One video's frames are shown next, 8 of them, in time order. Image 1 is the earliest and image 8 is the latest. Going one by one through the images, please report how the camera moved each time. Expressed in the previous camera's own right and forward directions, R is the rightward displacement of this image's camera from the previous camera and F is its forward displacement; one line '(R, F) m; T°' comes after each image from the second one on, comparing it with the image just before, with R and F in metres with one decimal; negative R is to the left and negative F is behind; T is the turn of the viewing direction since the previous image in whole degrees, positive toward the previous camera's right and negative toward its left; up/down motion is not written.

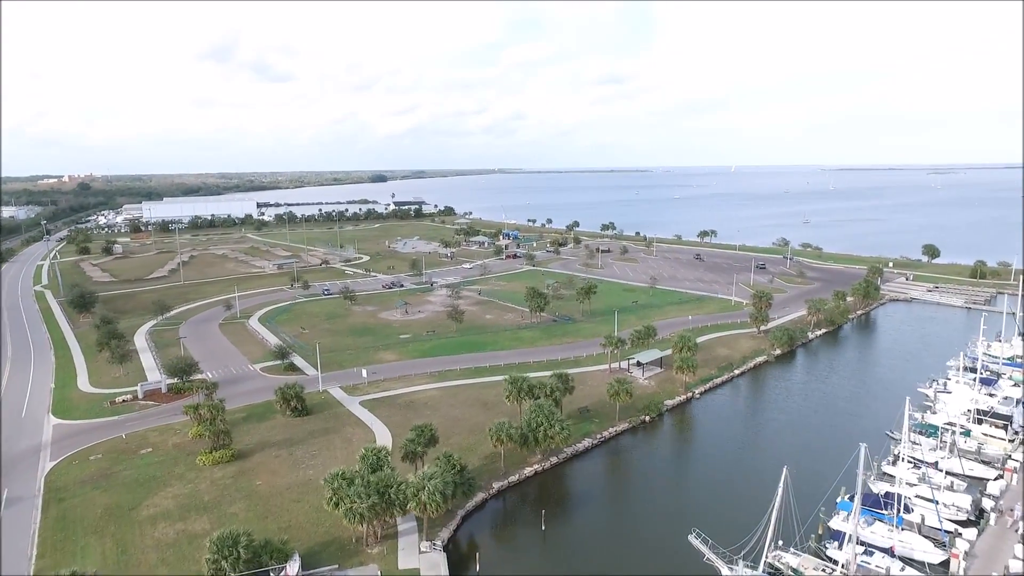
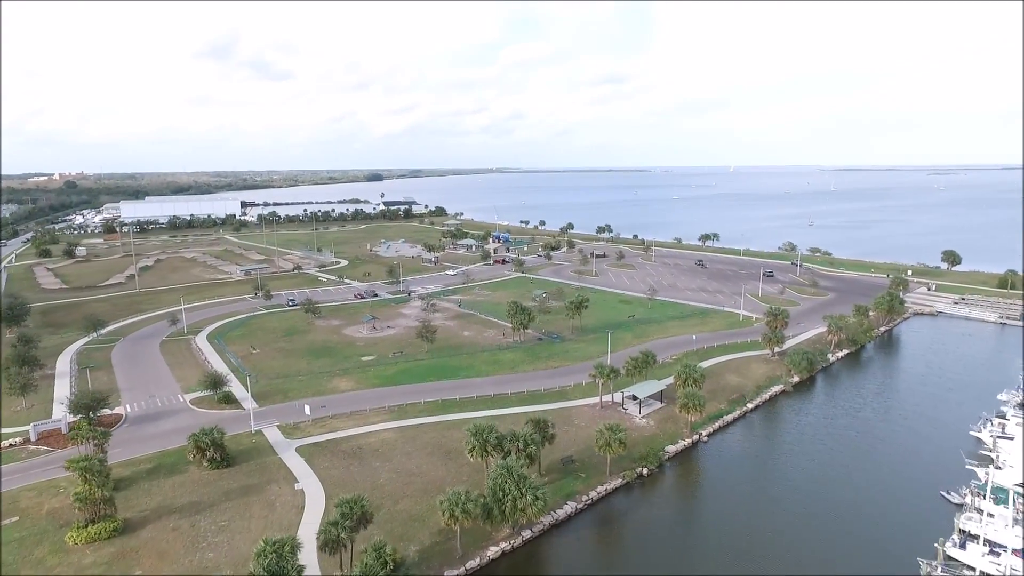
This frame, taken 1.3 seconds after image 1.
(+1.3, +6.2) m; 0°
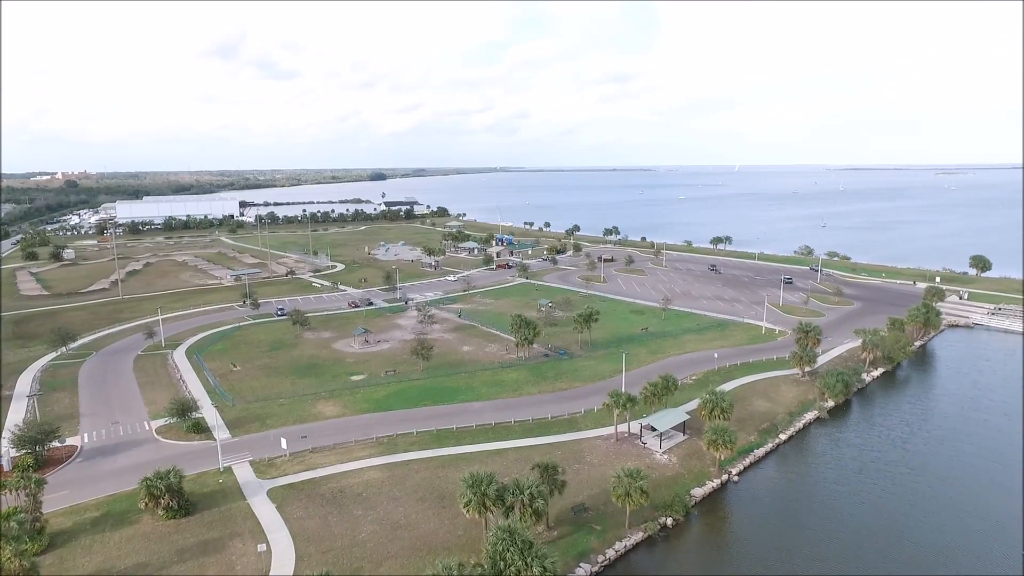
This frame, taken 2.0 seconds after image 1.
(0.0, +3.8) m; 0°
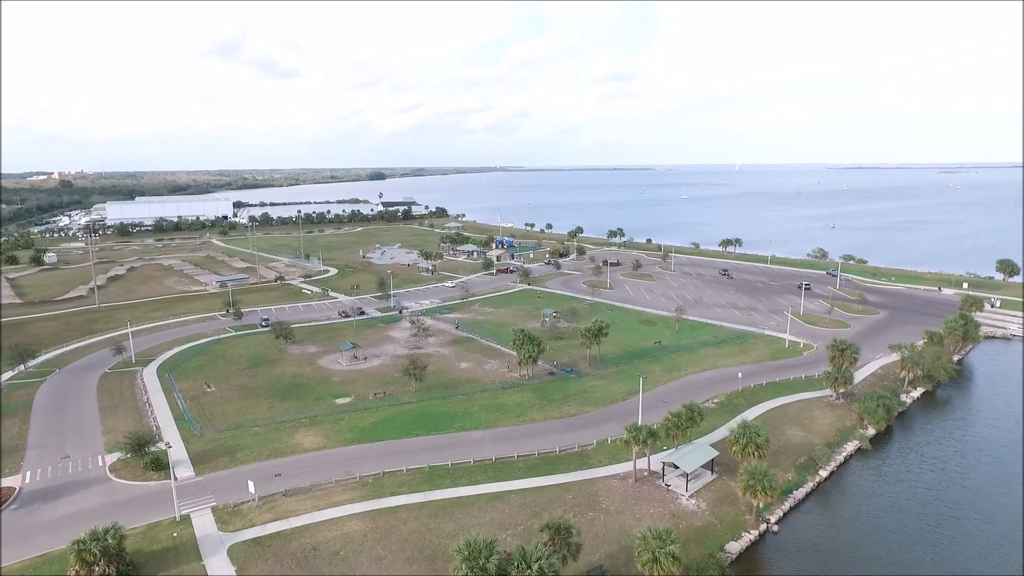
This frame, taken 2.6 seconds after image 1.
(-0.1, +3.8) m; 0°
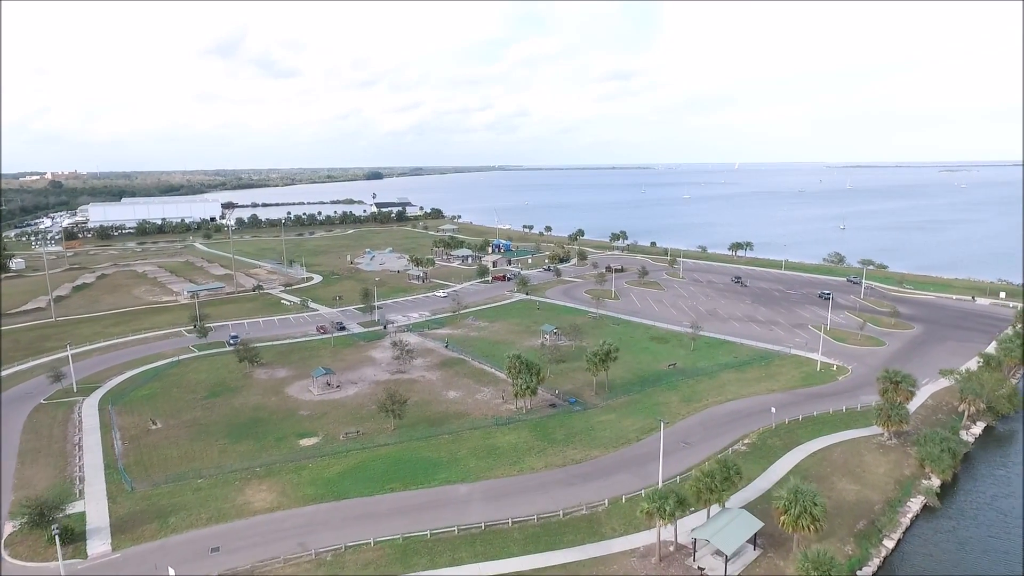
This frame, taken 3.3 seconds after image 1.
(+0.2, +5.2) m; 0°
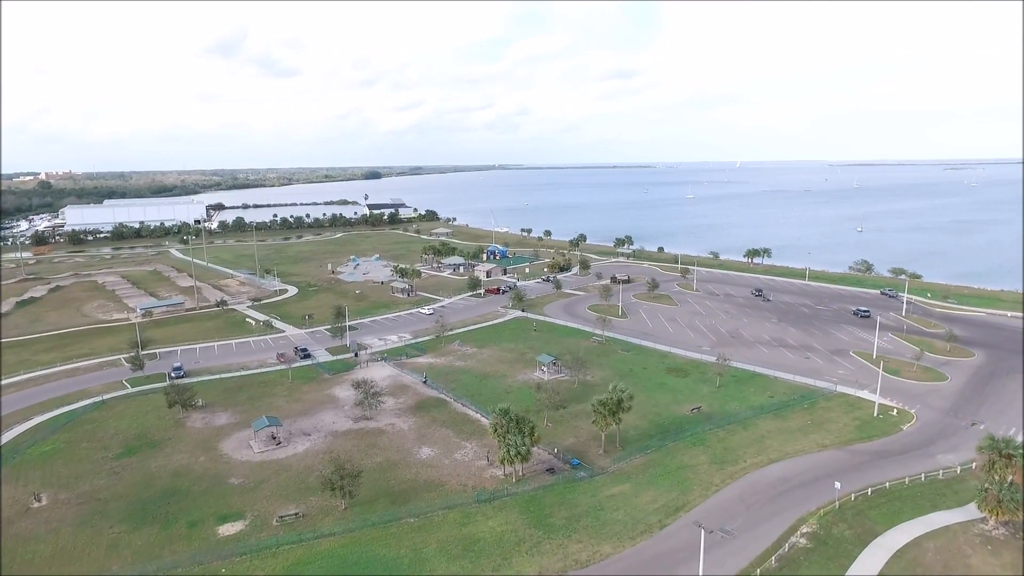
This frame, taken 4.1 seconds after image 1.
(+0.6, +7.1) m; 0°
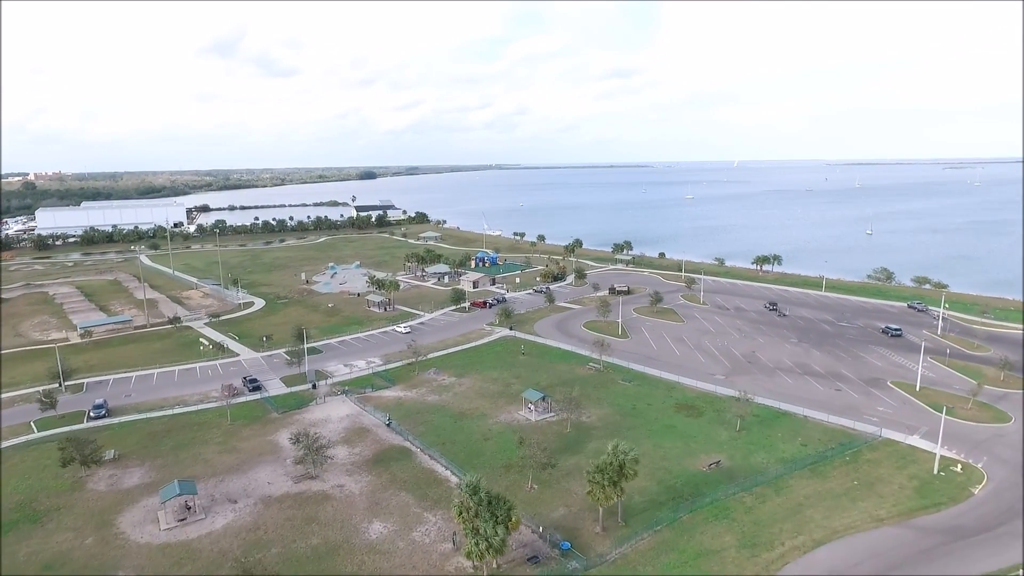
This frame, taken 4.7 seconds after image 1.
(+0.9, +6.0) m; 0°
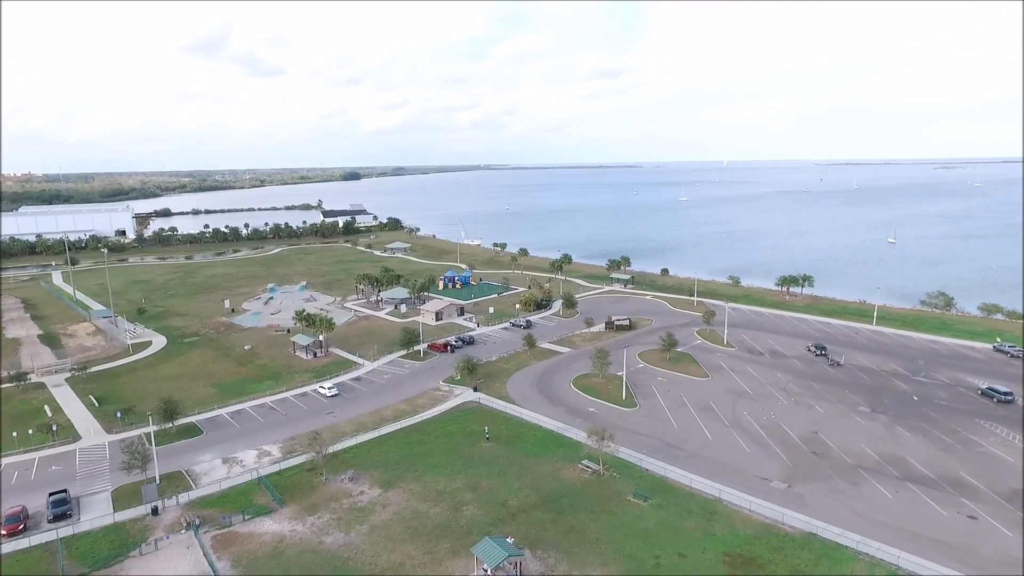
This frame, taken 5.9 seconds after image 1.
(+1.5, +13.2) m; +1°
